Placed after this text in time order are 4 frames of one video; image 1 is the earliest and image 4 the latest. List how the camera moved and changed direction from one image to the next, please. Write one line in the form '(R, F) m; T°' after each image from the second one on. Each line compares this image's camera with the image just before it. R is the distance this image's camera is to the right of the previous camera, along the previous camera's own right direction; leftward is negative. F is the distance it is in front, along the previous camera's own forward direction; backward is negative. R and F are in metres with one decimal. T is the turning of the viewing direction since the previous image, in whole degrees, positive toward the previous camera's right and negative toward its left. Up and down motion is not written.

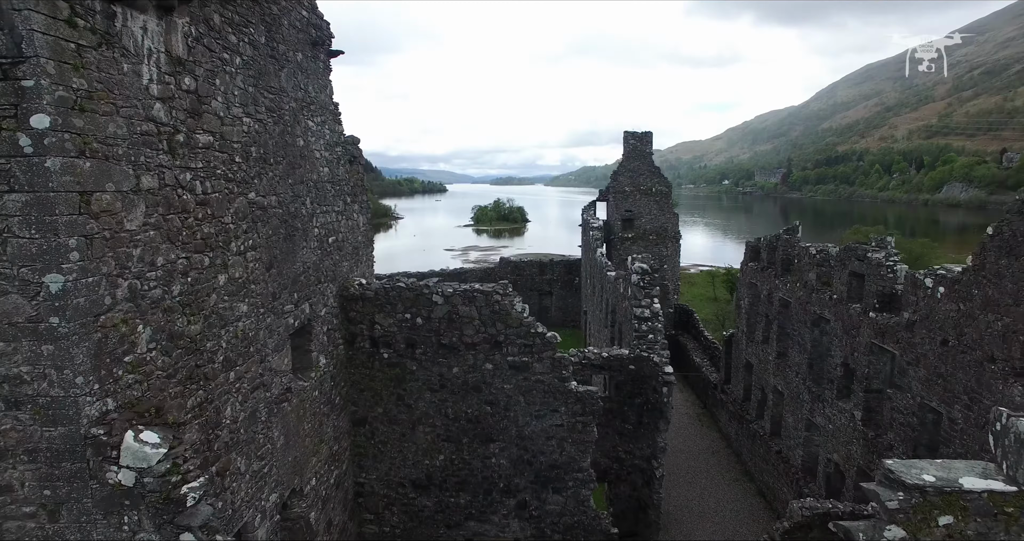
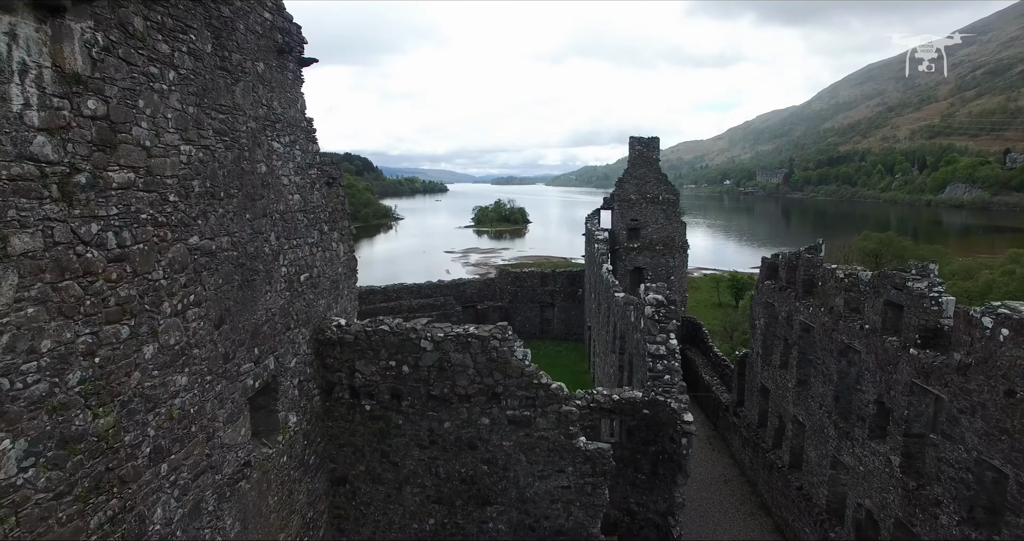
(0.0, +0.6) m; 0°
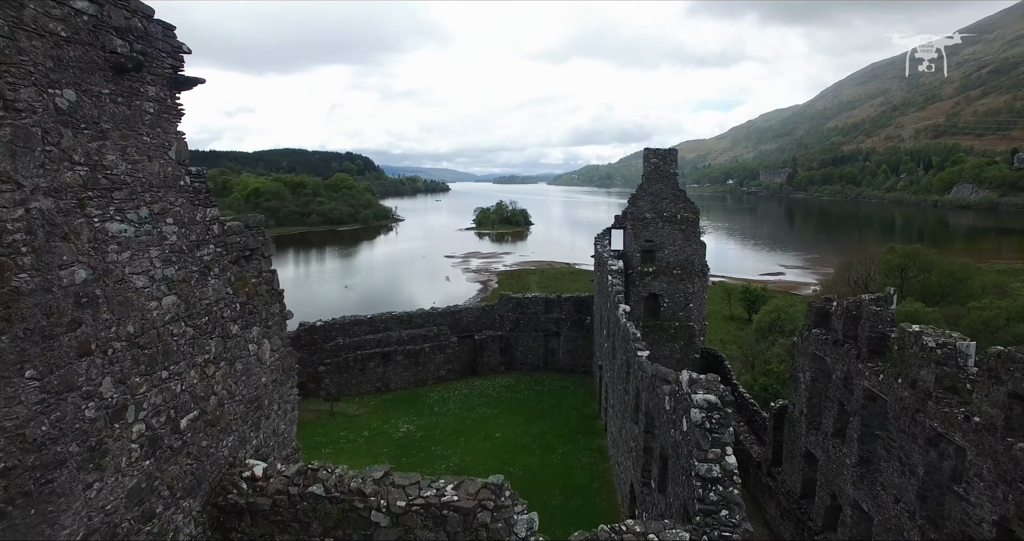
(0.0, +1.5) m; 0°
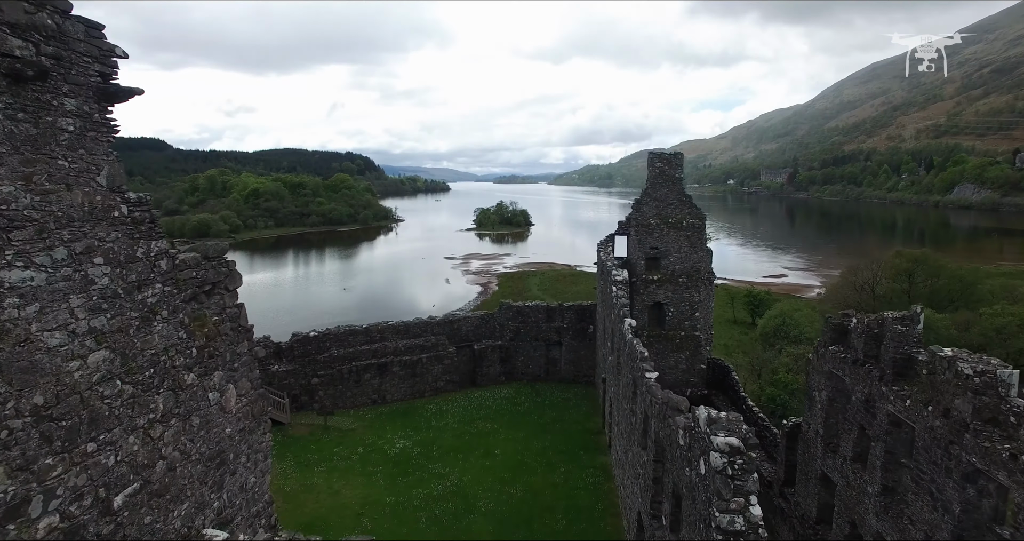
(0.0, +0.4) m; 0°
